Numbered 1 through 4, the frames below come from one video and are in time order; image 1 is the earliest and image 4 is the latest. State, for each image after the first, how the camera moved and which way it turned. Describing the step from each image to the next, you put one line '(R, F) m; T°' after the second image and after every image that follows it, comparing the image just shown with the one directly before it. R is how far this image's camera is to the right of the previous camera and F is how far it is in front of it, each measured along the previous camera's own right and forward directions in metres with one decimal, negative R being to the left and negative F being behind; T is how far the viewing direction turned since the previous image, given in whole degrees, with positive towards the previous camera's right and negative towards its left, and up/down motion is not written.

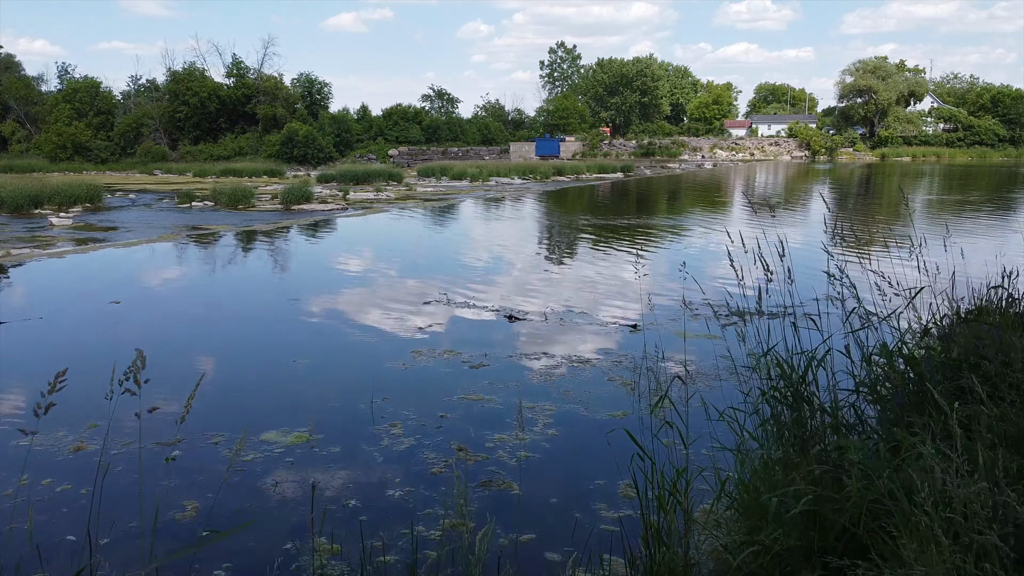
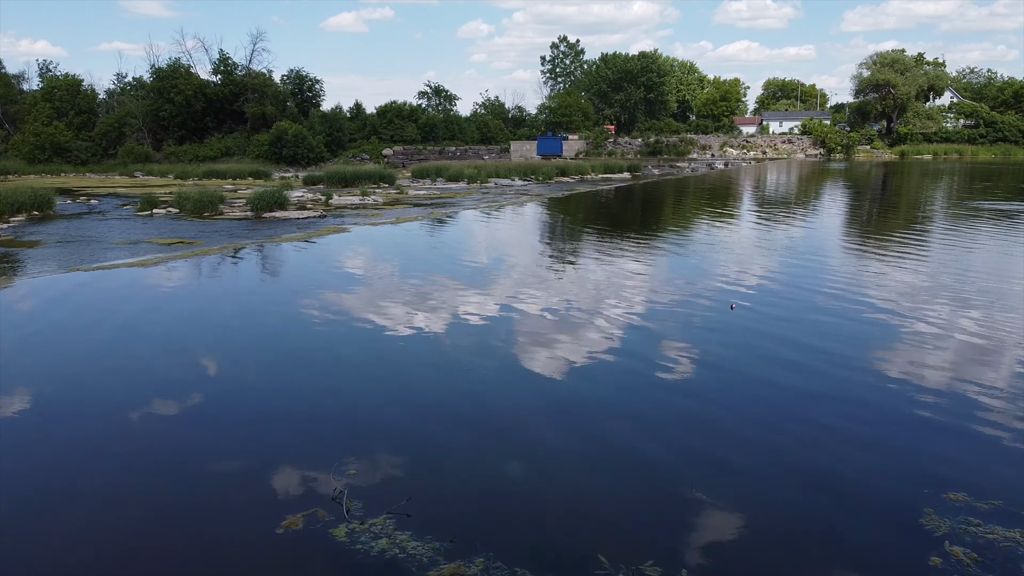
(0.0, +1.9) m; 0°
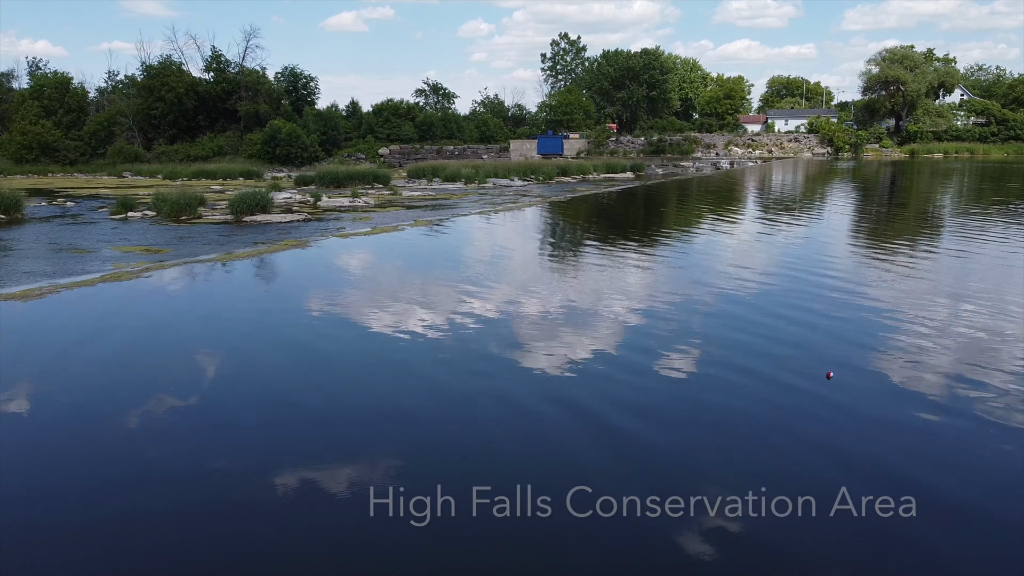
(0.0, +1.0) m; 0°
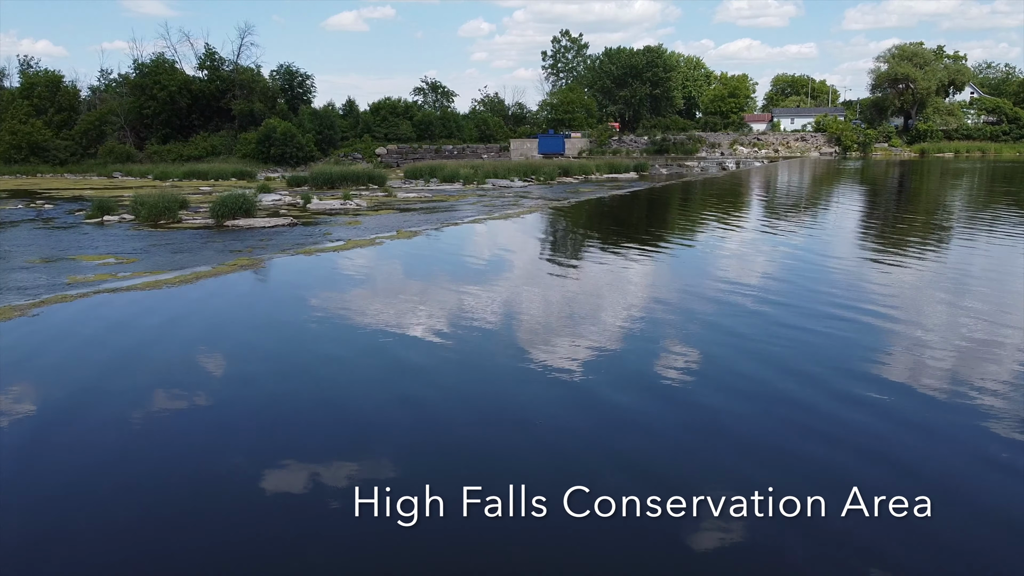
(0.0, +0.9) m; 0°
